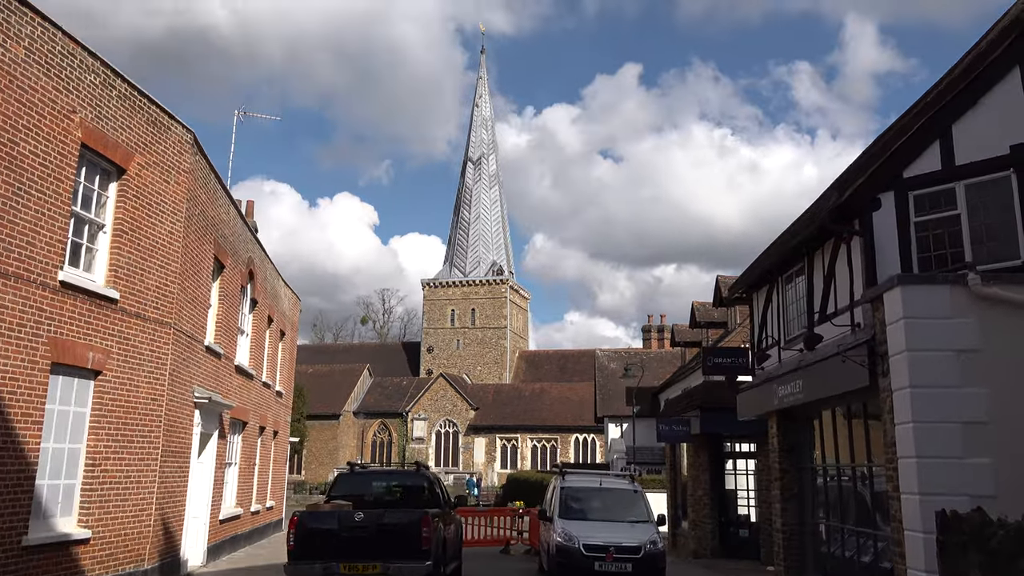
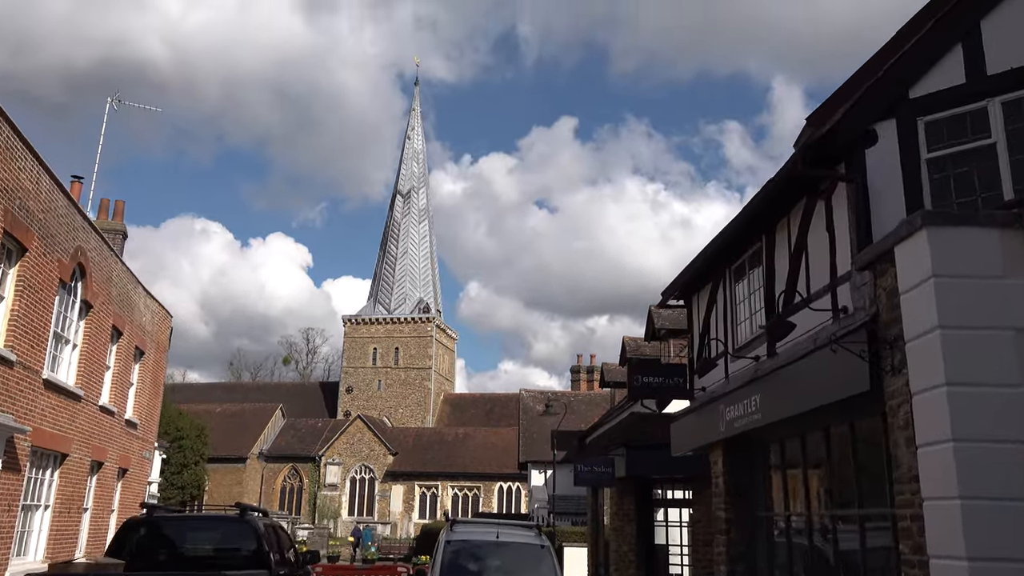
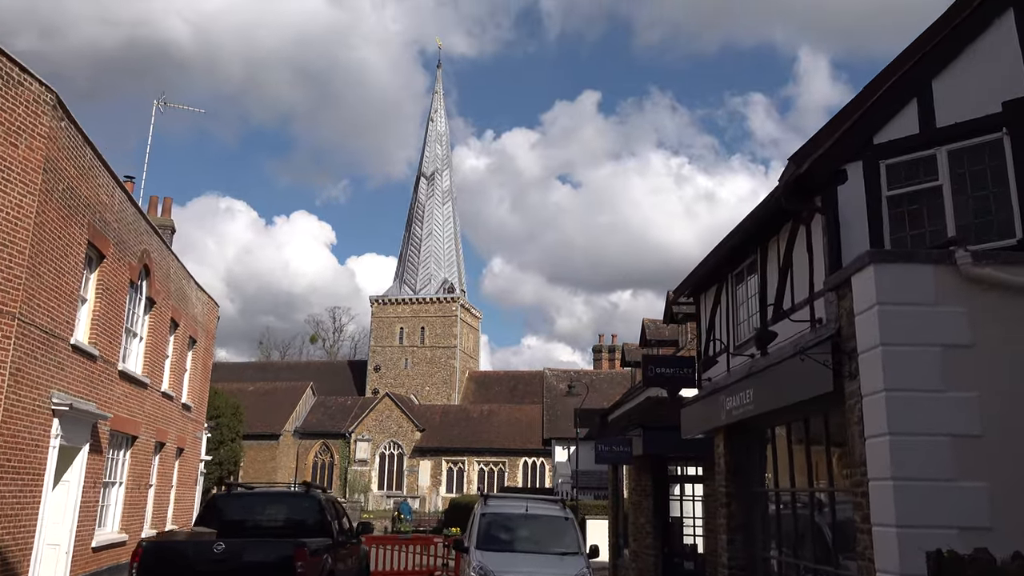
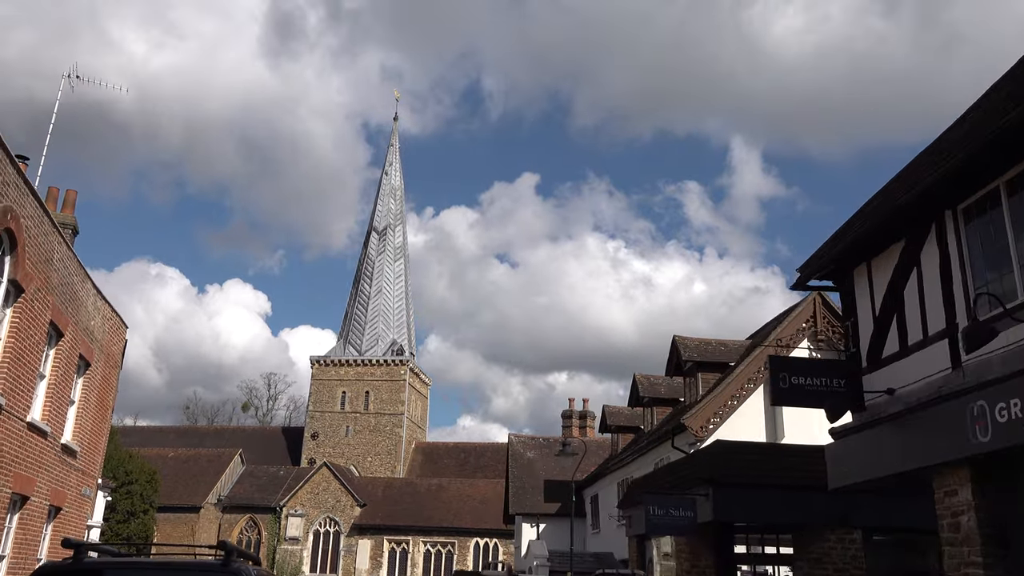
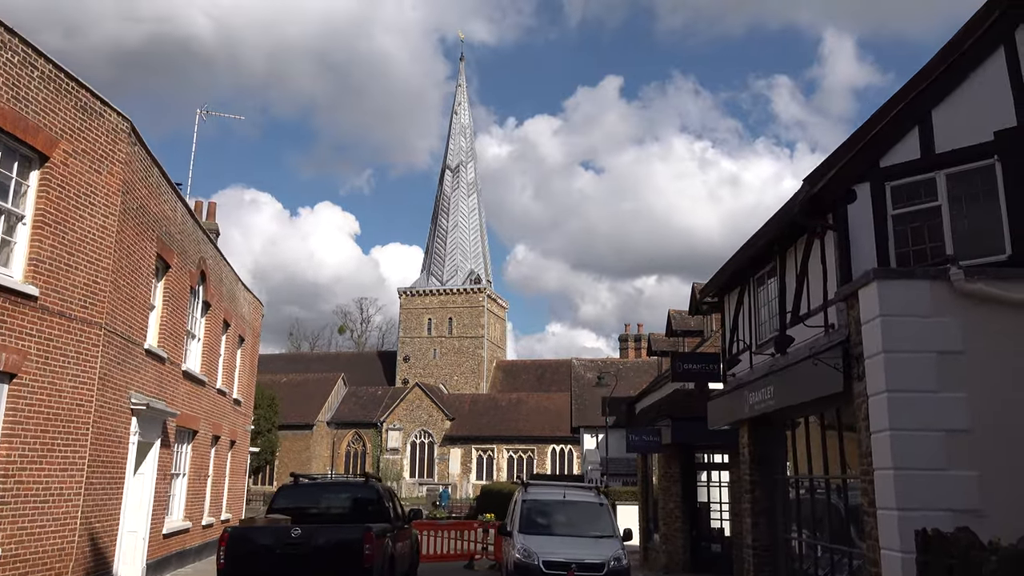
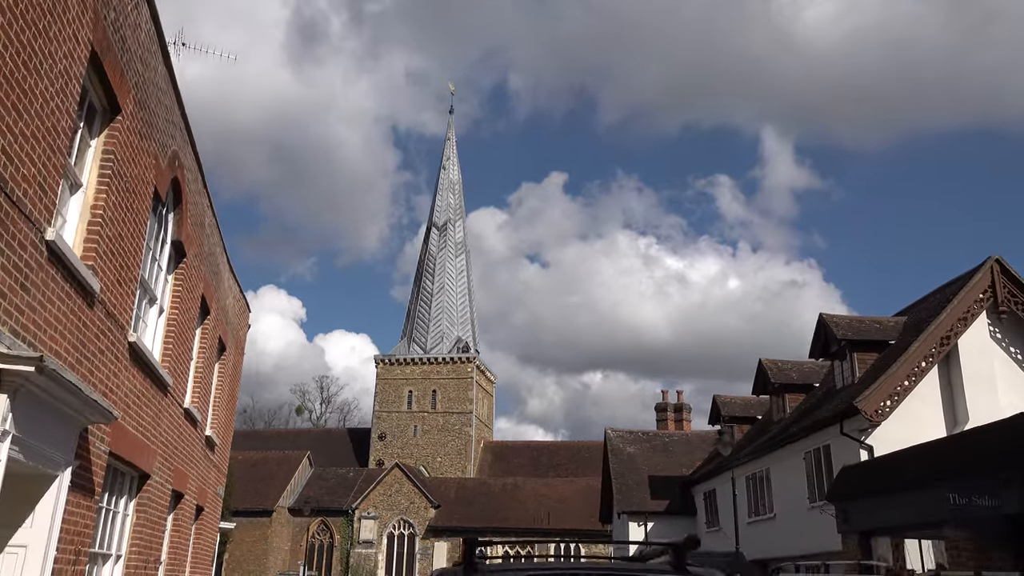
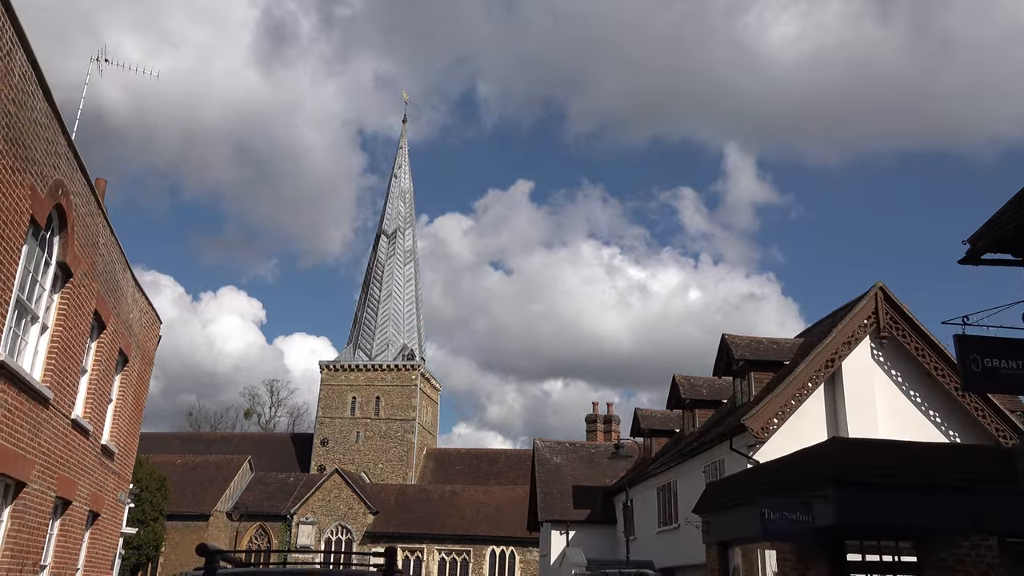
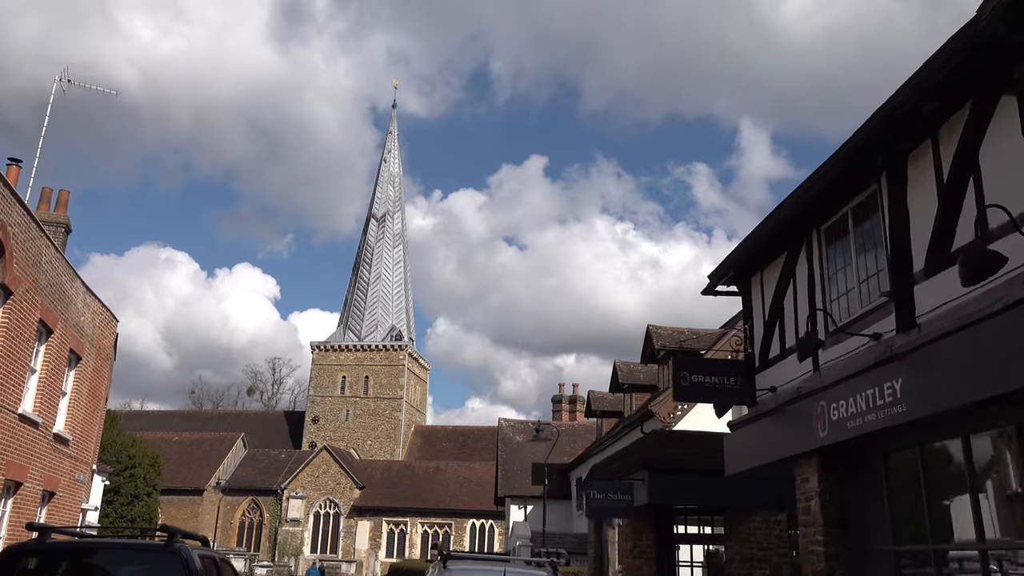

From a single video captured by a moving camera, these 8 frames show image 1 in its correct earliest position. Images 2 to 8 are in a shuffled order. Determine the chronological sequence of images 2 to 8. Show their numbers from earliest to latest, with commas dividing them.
5, 3, 2, 8, 4, 7, 6
